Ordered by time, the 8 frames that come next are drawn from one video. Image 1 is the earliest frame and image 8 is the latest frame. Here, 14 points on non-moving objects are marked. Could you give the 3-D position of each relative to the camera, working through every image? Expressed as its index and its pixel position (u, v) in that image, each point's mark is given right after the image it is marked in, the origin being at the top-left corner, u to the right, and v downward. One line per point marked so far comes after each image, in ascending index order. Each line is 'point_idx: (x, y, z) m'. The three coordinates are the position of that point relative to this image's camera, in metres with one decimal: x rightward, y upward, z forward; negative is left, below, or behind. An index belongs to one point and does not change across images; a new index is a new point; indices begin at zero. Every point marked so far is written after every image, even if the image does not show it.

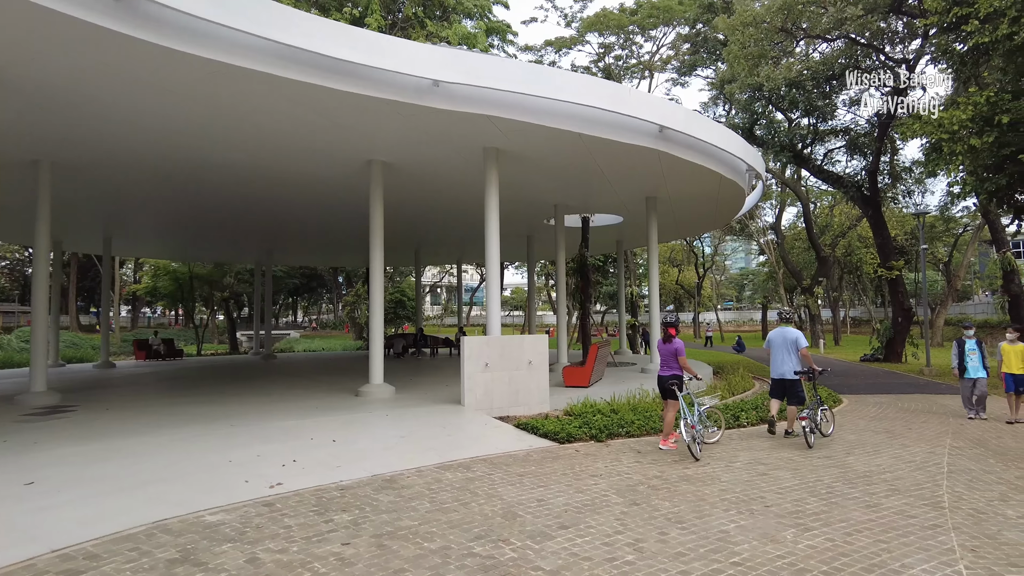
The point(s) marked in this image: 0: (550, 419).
0: (+0.4, -1.5, +7.6) m
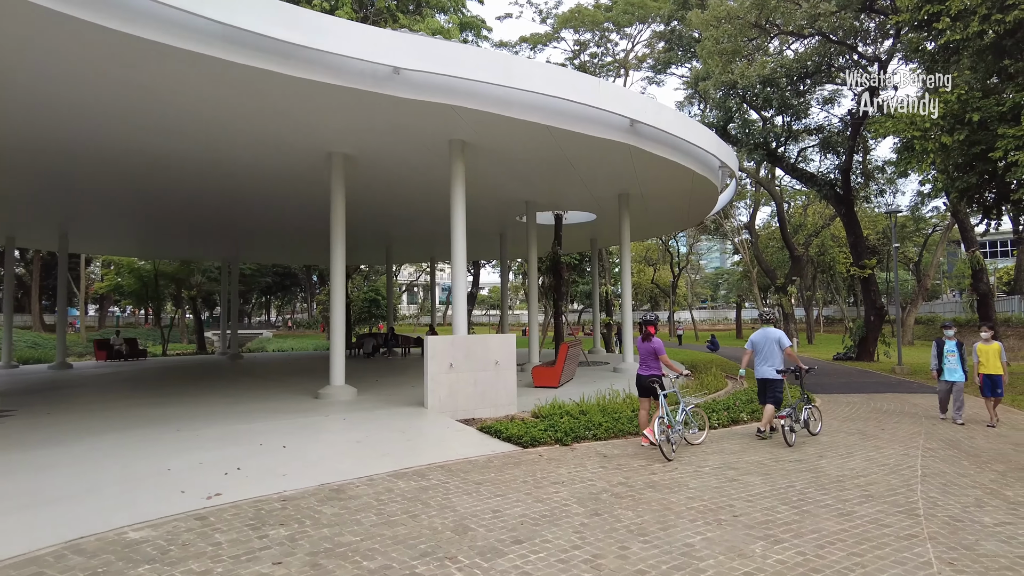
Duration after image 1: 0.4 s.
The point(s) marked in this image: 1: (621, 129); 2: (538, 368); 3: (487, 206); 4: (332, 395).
0: (0.0, -1.5, +7.3) m
1: (+1.6, +2.3, +9.4) m
2: (+0.4, -1.2, +10.0) m
3: (-0.5, +1.7, +13.8) m
4: (-2.6, -1.5, +9.6) m
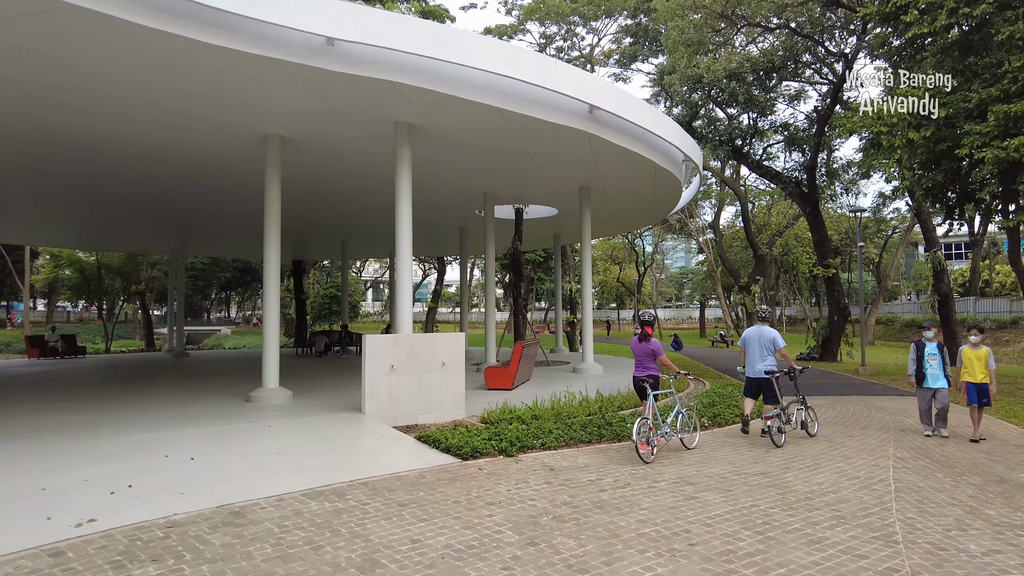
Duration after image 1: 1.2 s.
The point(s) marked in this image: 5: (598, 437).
0: (-0.6, -1.4, +6.6) m
1: (+0.9, +2.3, +8.9) m
2: (-0.3, -1.1, +9.4) m
3: (-1.4, +1.8, +13.1) m
4: (-3.3, -1.5, +8.8) m
5: (+0.8, -1.5, +6.5) m
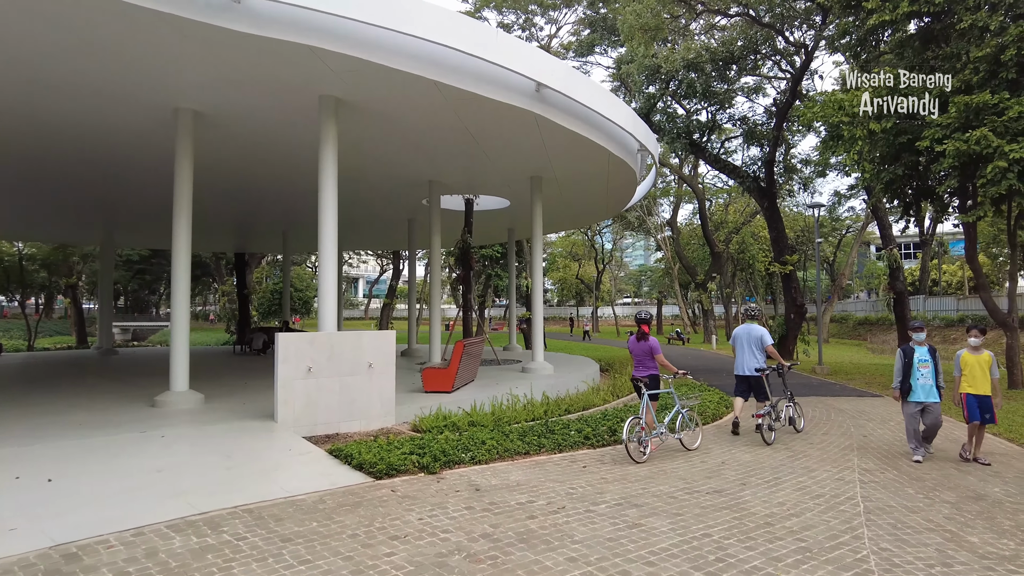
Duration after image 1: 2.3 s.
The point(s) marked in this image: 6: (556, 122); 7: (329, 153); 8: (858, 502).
0: (-1.2, -1.3, +5.8) m
1: (+0.2, +2.4, +8.1) m
2: (-1.1, -1.1, +8.6) m
3: (-2.4, +1.9, +12.3) m
4: (-4.0, -1.4, +7.9) m
5: (+0.2, -1.4, +5.8) m
6: (+0.6, +2.2, +8.7) m
7: (-2.2, +1.6, +7.9) m
8: (+2.3, -1.4, +4.5) m
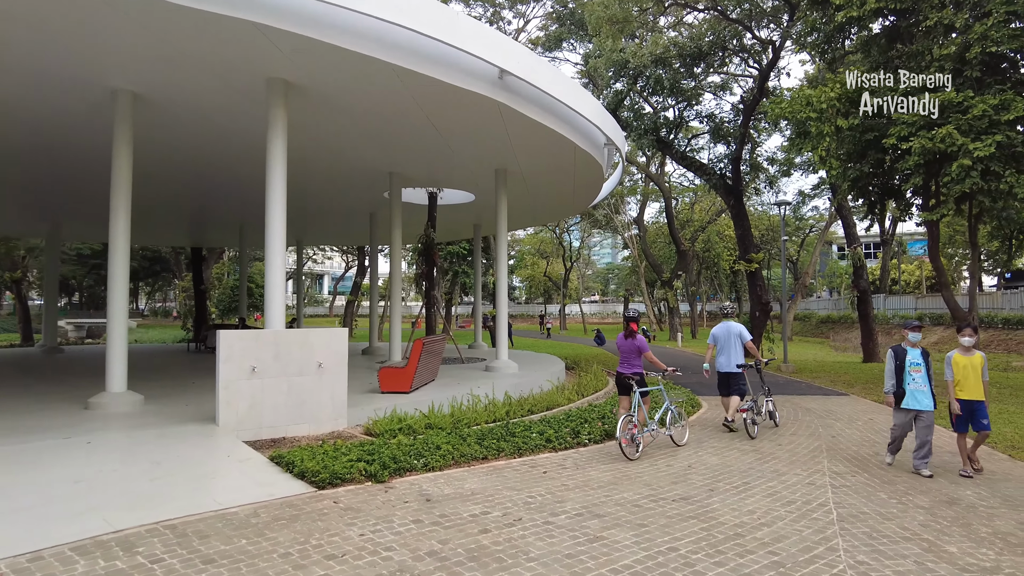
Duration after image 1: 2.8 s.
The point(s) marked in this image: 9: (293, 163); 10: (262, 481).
0: (-1.5, -1.3, +5.5) m
1: (-0.3, +2.4, +7.8) m
2: (-1.6, -1.0, +8.2) m
3: (-3.0, +1.9, +11.8) m
4: (-4.5, -1.3, +7.3) m
5: (-0.2, -1.4, +5.5) m
6: (+0.1, +2.2, +8.3) m
7: (-2.6, +1.7, +7.4) m
8: (+2.0, -1.4, +4.3) m
9: (-3.5, +2.0, +10.5) m
10: (-1.7, -1.3, +4.6) m
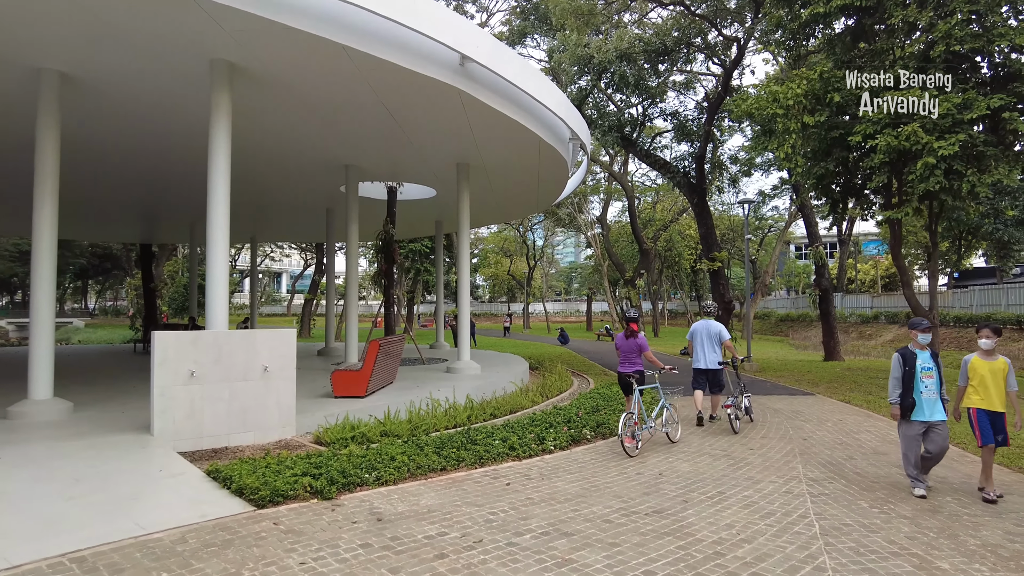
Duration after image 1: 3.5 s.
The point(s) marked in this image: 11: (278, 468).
0: (-1.8, -1.3, +5.0) m
1: (-0.7, +2.5, +7.4) m
2: (-2.0, -1.0, +7.7) m
3: (-3.7, +2.0, +11.3) m
4: (-4.9, -1.3, +6.7) m
5: (-0.5, -1.3, +5.1) m
6: (-0.4, +2.2, +7.9) m
7: (-3.0, +1.7, +6.9) m
8: (+1.8, -1.4, +4.0) m
9: (-4.1, +2.0, +9.9) m
10: (-2.0, -1.3, +4.2) m
11: (-1.6, -1.2, +4.6) m
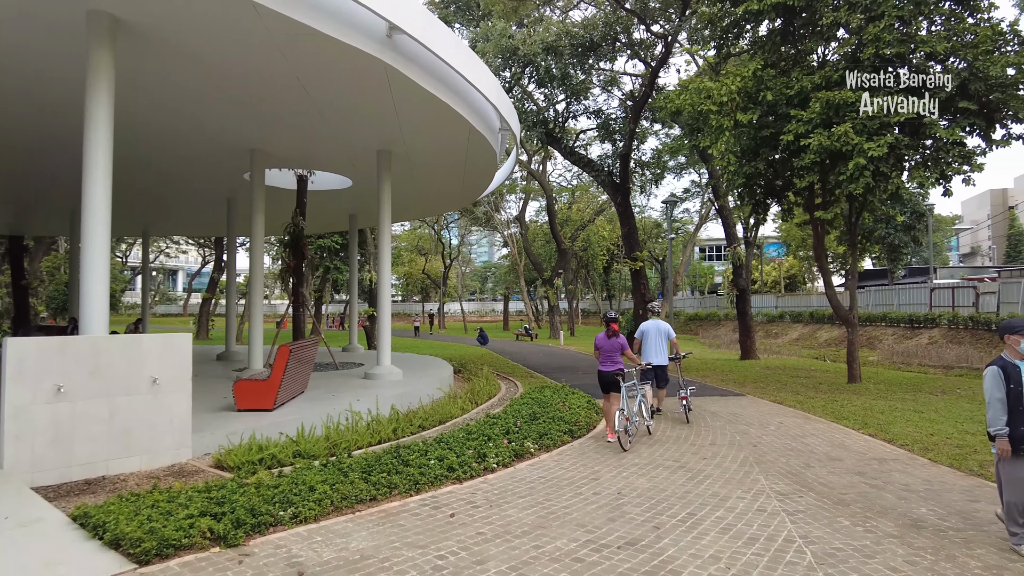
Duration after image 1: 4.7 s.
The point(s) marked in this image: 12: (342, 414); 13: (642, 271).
0: (-2.2, -1.3, +4.1) m
1: (-1.4, +2.5, +6.6) m
2: (-2.7, -0.9, +6.8) m
3: (-4.8, +2.0, +10.0) m
4: (-5.4, -1.2, +5.4) m
5: (-0.8, -1.3, +4.3) m
6: (-1.1, +2.3, +7.2) m
7: (-3.6, +1.7, +5.8) m
8: (+1.5, -1.4, +3.6) m
9: (-5.0, +2.1, +8.6) m
10: (-2.2, -1.3, +3.2) m
11: (-1.9, -1.2, +3.8) m
12: (-1.8, -1.3, +7.0) m
13: (+3.6, +0.5, +18.0) m
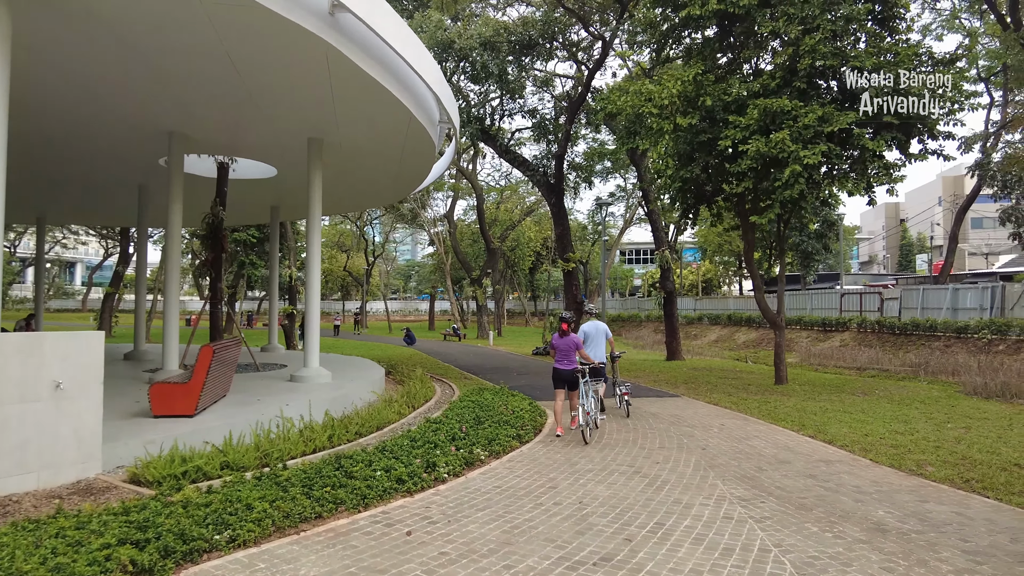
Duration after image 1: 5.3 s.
0: (-2.4, -1.2, +3.5) m
1: (-1.8, +2.5, +6.1) m
2: (-3.3, -0.9, +6.1) m
3: (-5.6, +2.1, +9.1) m
4: (-5.8, -1.1, +4.4) m
5: (-1.1, -1.3, +3.9) m
6: (-1.6, +2.3, +6.7) m
7: (-3.9, +1.8, +5.1) m
8: (+1.4, -1.4, +3.5) m
9: (-5.7, +2.2, +7.7) m
10: (-2.3, -1.3, +2.7) m
11: (-2.1, -1.2, +3.2) m
12: (-2.3, -1.3, +6.5) m
13: (+1.7, +0.5, +18.0) m
